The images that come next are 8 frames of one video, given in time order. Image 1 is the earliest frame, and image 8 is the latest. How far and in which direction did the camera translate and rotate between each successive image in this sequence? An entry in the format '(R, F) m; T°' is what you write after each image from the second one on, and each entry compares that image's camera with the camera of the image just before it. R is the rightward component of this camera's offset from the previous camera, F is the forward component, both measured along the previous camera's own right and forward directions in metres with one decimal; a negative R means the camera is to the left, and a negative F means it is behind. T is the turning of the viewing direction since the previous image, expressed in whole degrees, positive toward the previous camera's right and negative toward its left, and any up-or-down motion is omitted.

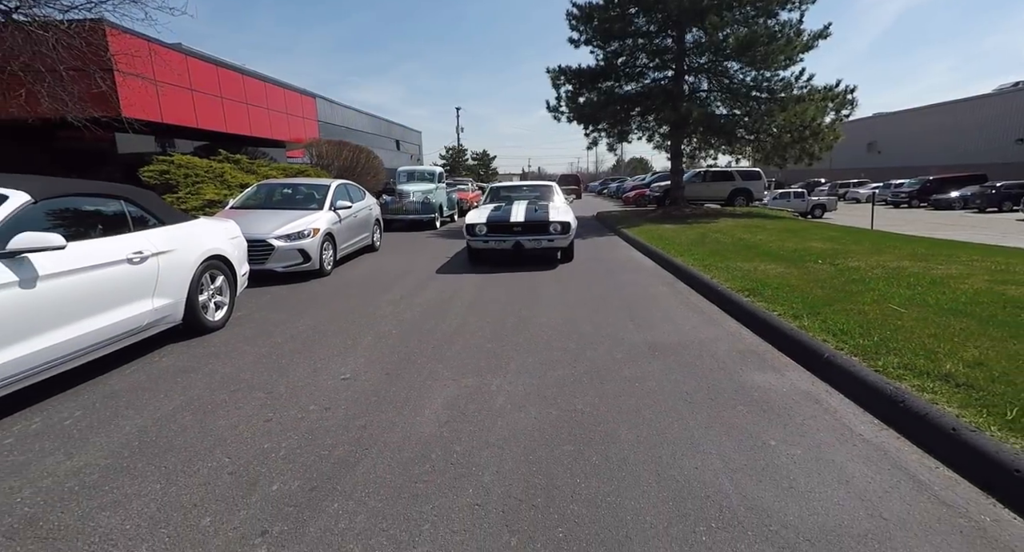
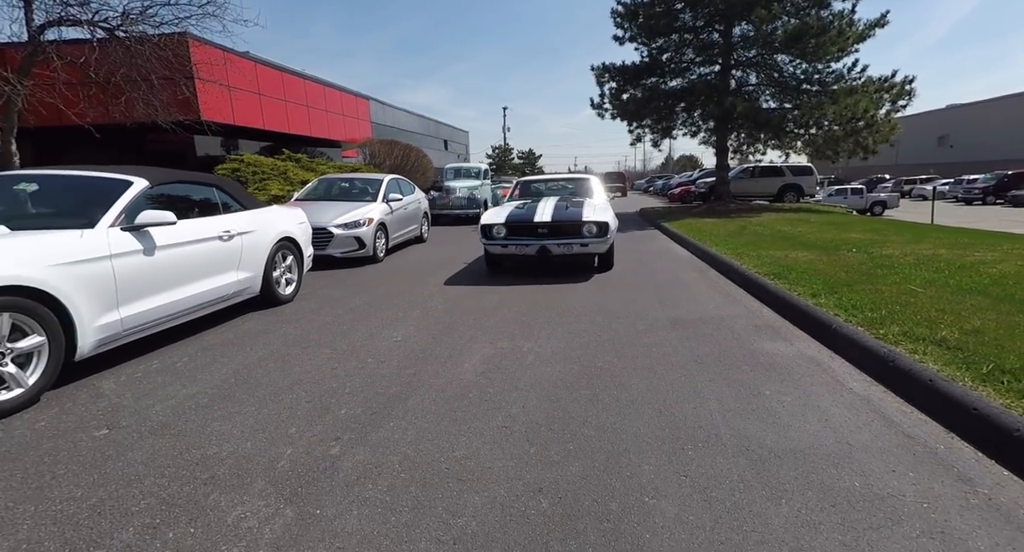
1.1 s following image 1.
(+0.1, -0.6) m; -5°
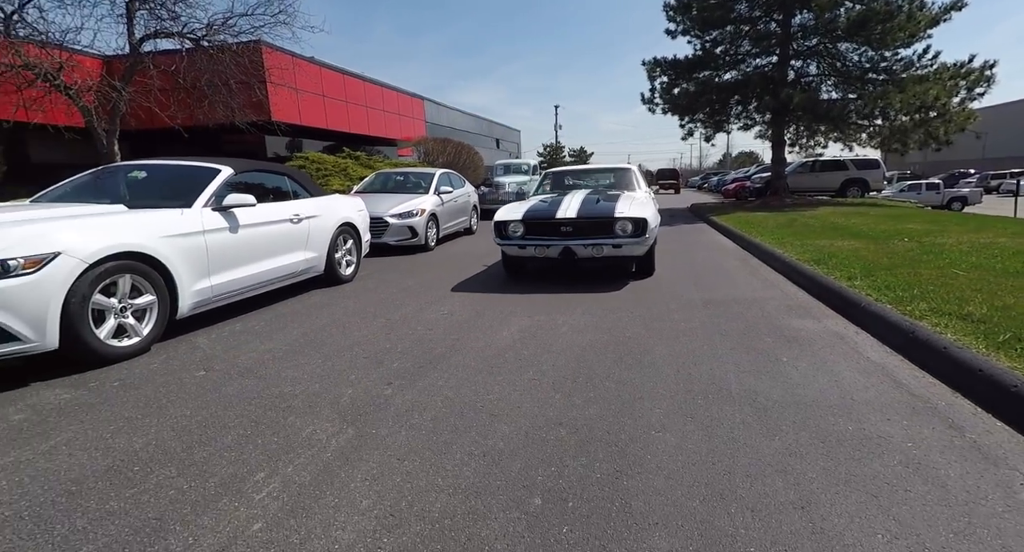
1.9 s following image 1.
(+0.2, -0.5) m; -5°
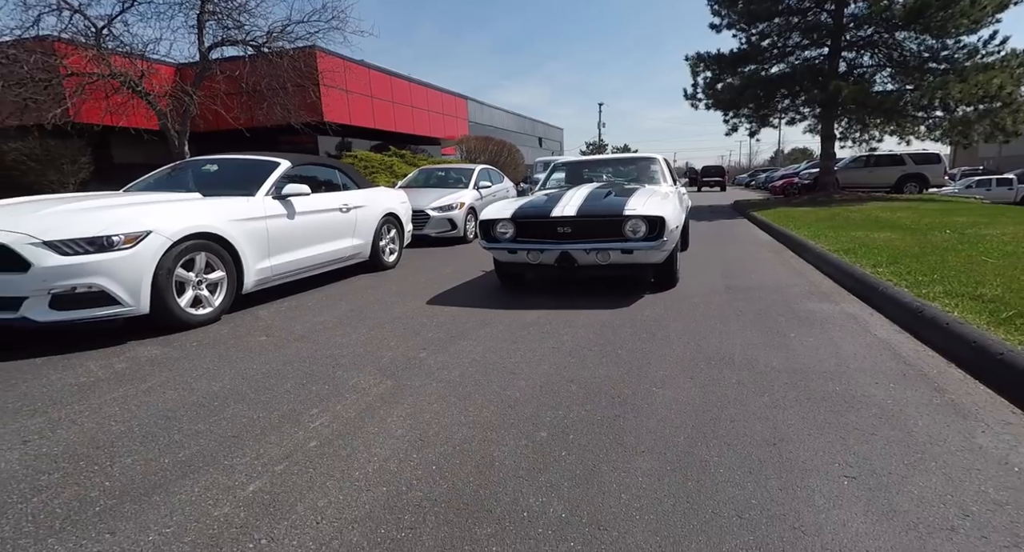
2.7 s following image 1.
(+0.2, -0.4) m; -4°
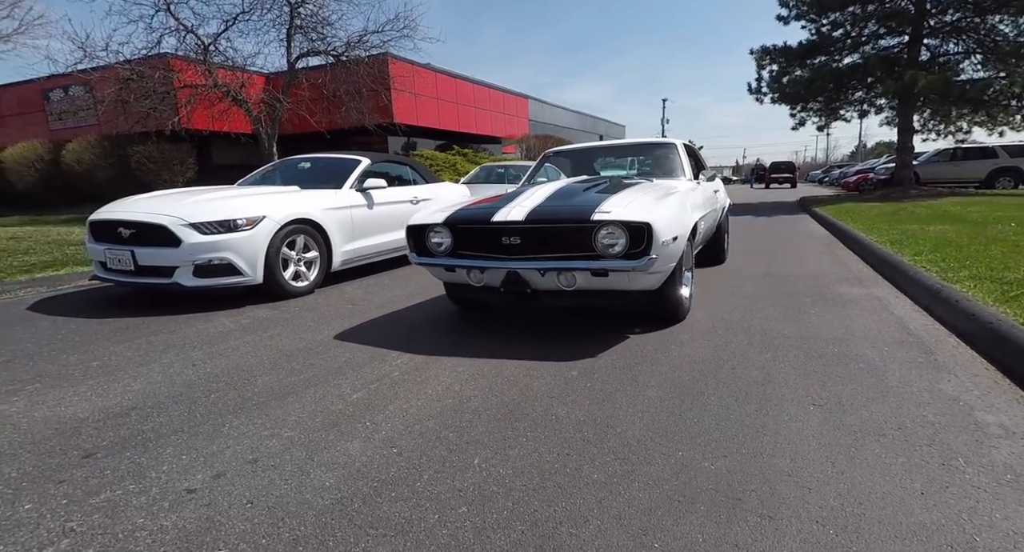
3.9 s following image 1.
(+0.1, -0.7) m; -6°
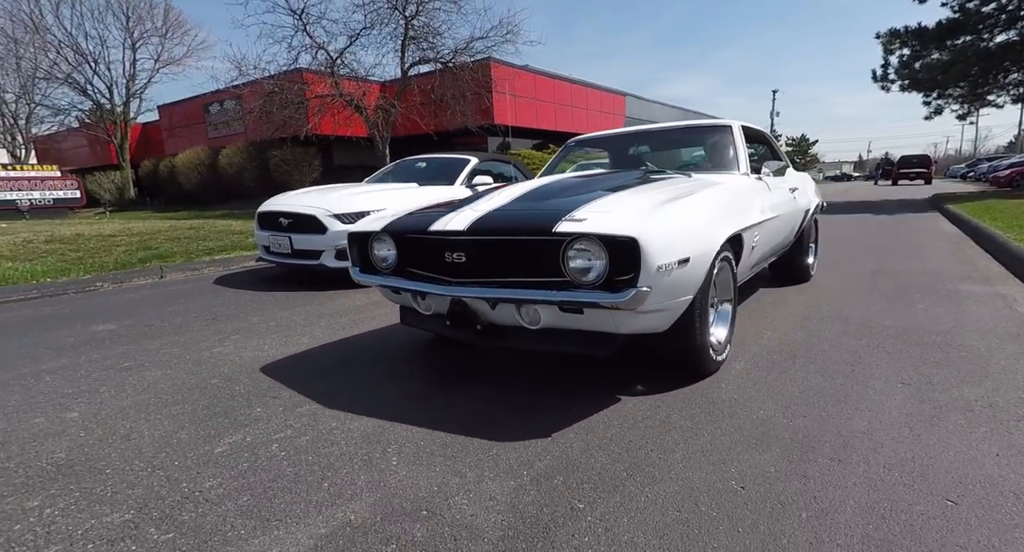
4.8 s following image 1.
(0.0, -0.5) m; -9°
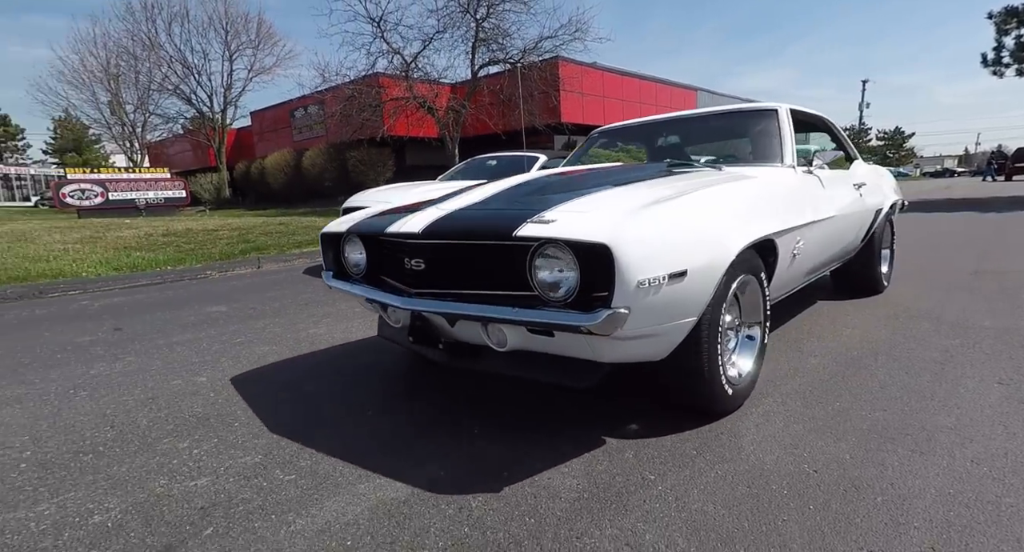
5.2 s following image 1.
(0.0, -0.2) m; -7°
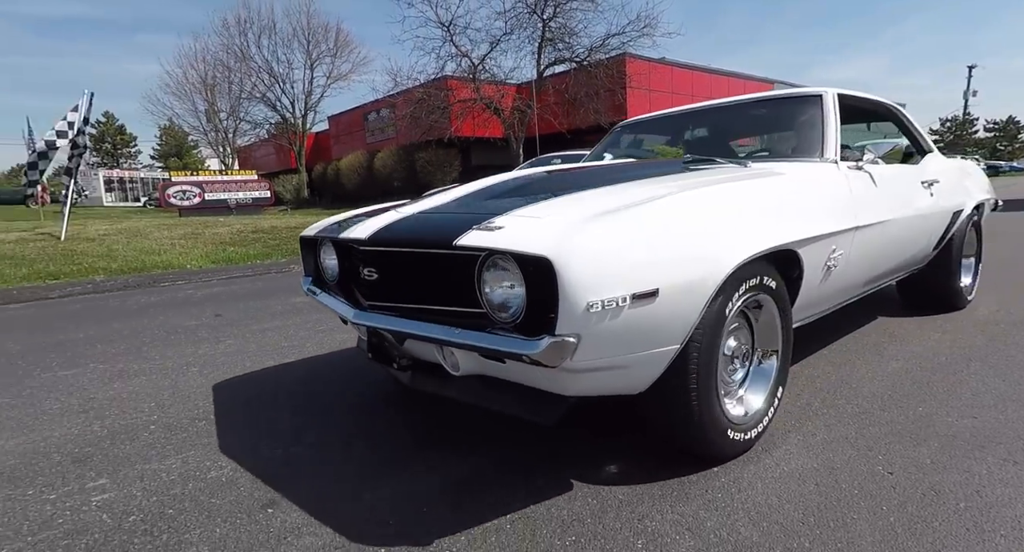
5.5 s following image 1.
(0.0, -0.1) m; -6°
